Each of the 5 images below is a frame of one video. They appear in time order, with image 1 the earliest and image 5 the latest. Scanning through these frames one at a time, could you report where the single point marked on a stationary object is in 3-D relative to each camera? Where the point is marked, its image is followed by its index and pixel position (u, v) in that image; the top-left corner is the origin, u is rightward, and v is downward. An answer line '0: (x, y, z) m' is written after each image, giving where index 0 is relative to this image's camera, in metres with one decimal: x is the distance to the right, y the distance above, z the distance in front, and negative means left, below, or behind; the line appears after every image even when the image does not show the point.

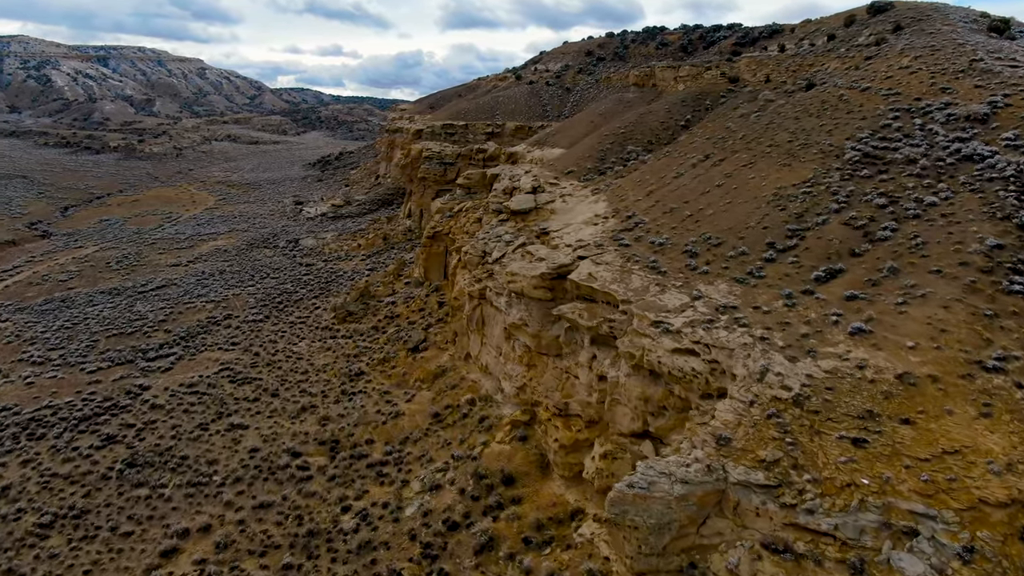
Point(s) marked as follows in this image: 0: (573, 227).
0: (+1.2, +1.2, +16.9) m
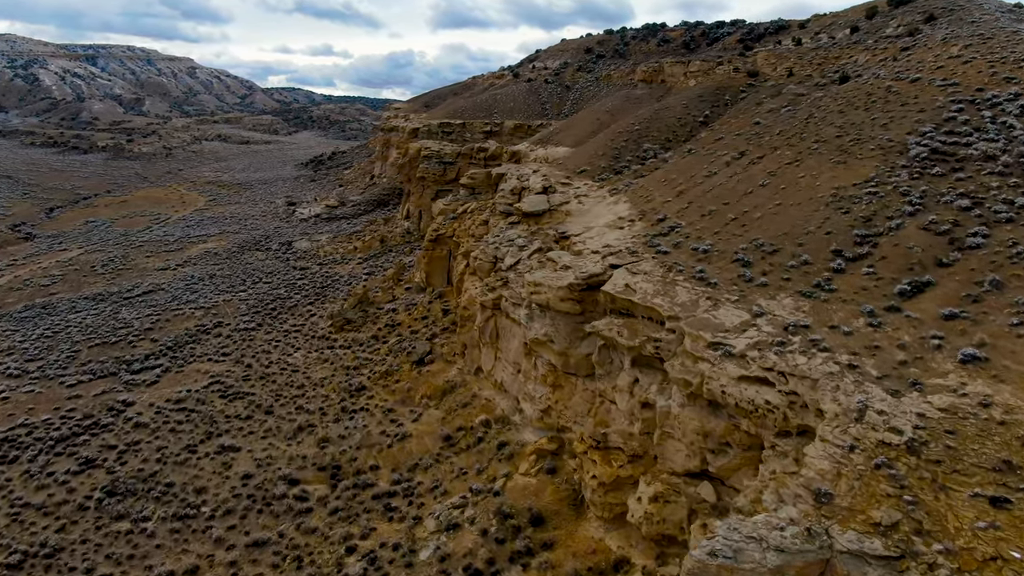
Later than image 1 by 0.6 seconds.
0: (+1.5, +1.0, +15.5) m
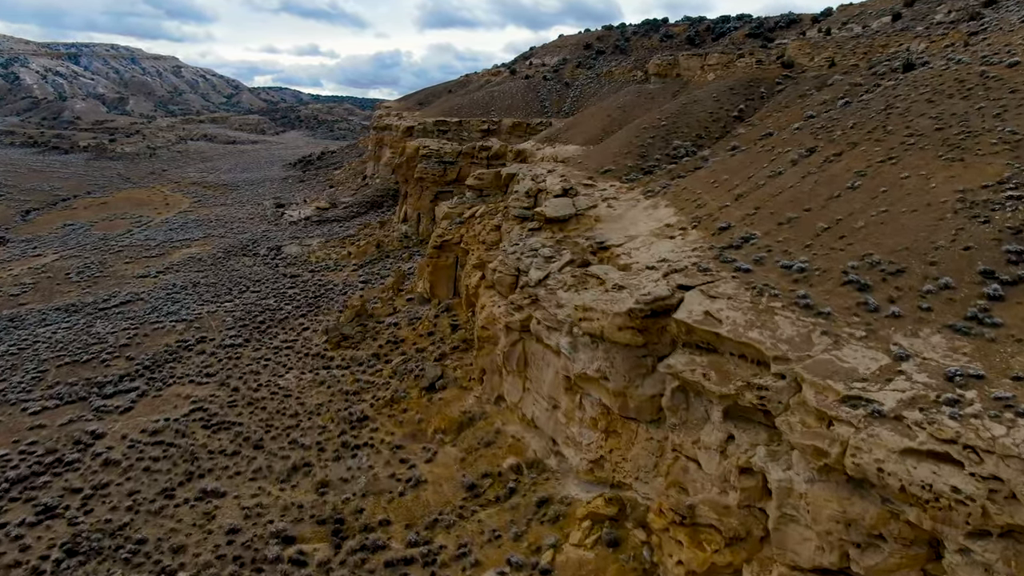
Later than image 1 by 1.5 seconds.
0: (+2.0, +0.7, +13.3) m
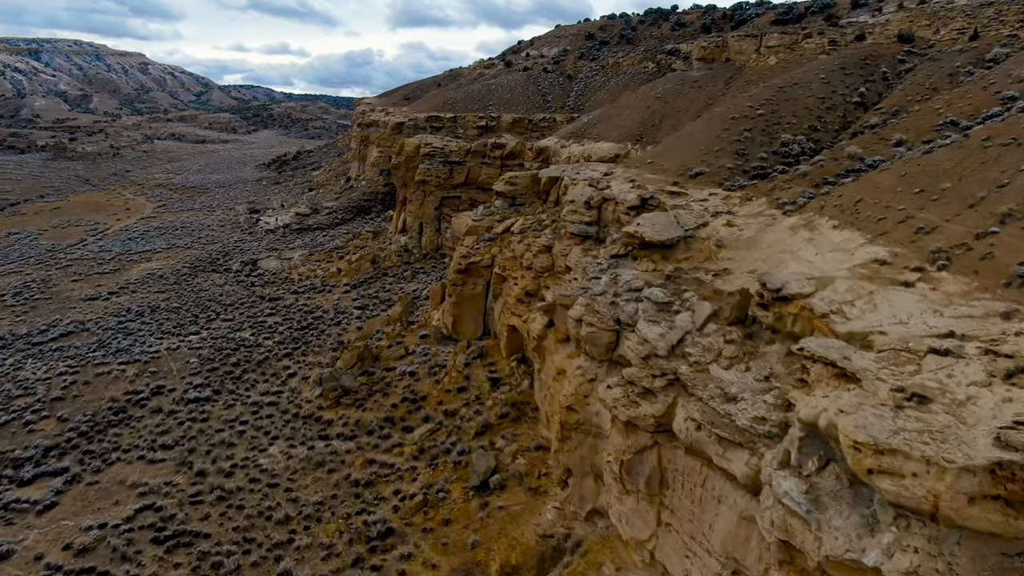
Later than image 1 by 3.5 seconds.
0: (+3.2, 0.0, +8.4) m
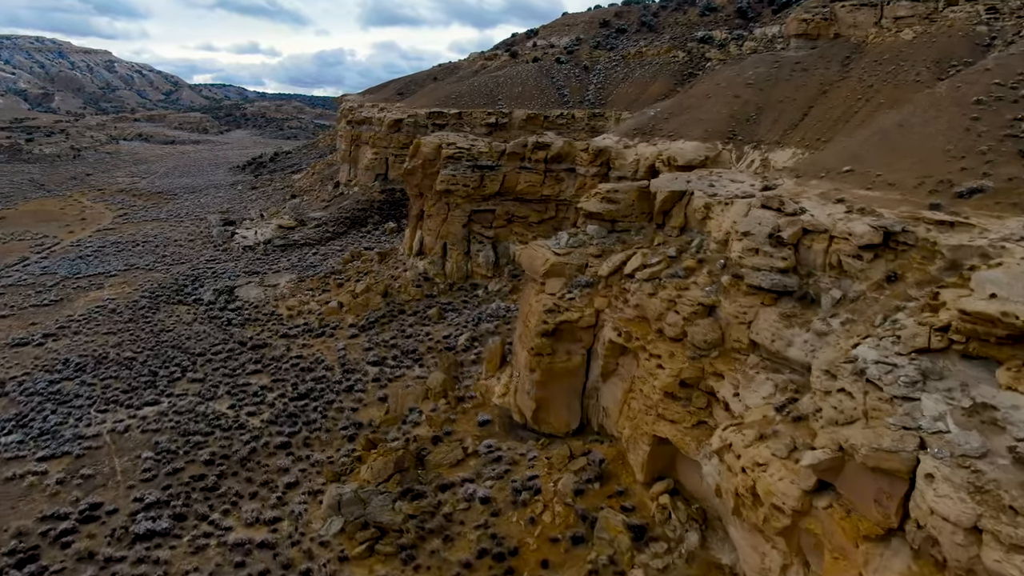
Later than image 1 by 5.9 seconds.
0: (+5.1, -0.9, +2.5) m
